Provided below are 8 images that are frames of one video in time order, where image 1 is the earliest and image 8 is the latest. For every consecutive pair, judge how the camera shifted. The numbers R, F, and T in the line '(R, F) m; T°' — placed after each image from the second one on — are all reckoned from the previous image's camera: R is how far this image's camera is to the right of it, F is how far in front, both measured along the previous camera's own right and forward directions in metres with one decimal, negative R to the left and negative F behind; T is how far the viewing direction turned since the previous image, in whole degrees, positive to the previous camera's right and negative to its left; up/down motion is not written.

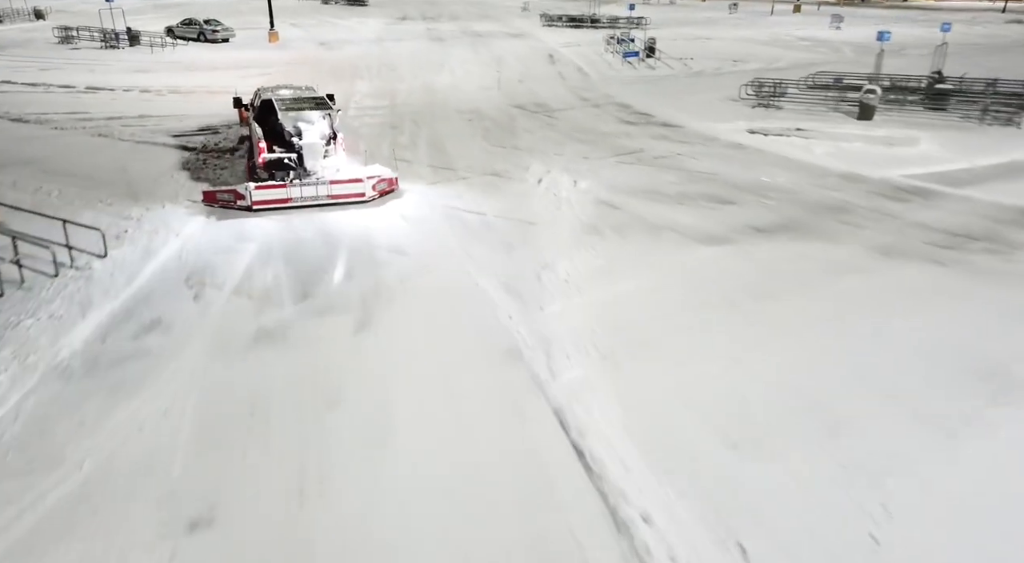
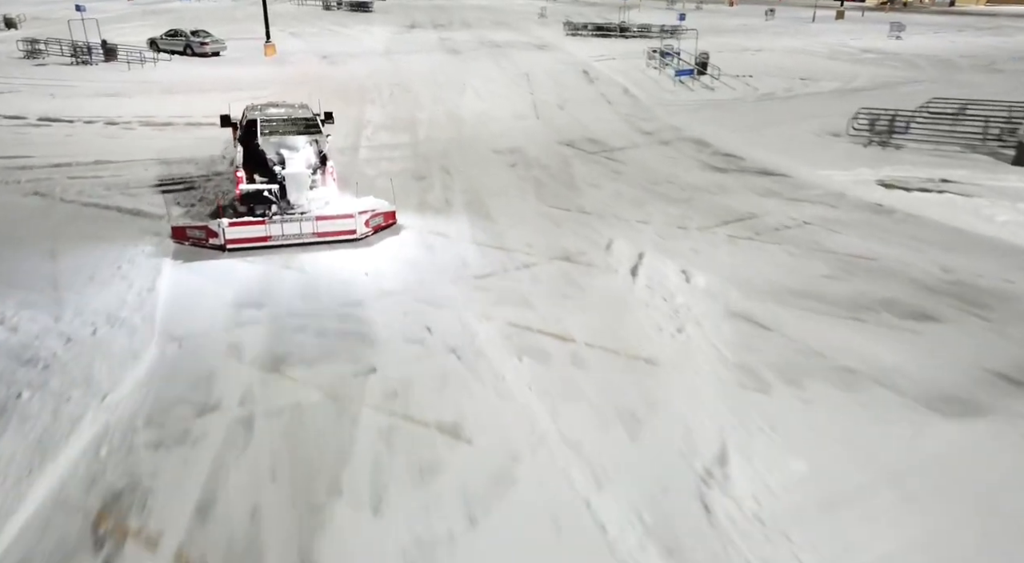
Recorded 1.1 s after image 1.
(-1.3, +4.4) m; 0°
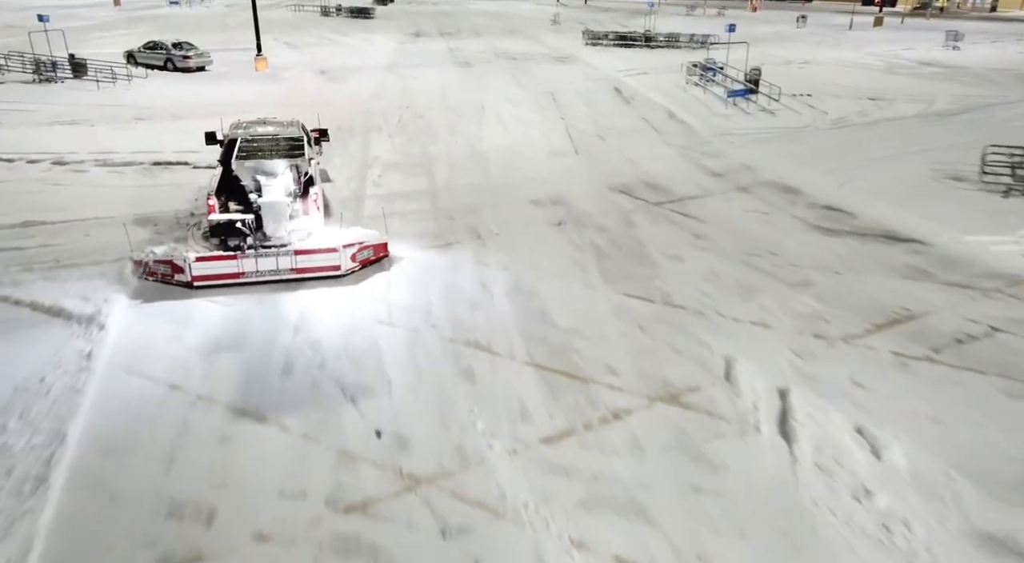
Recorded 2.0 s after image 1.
(-0.9, +3.7) m; 0°
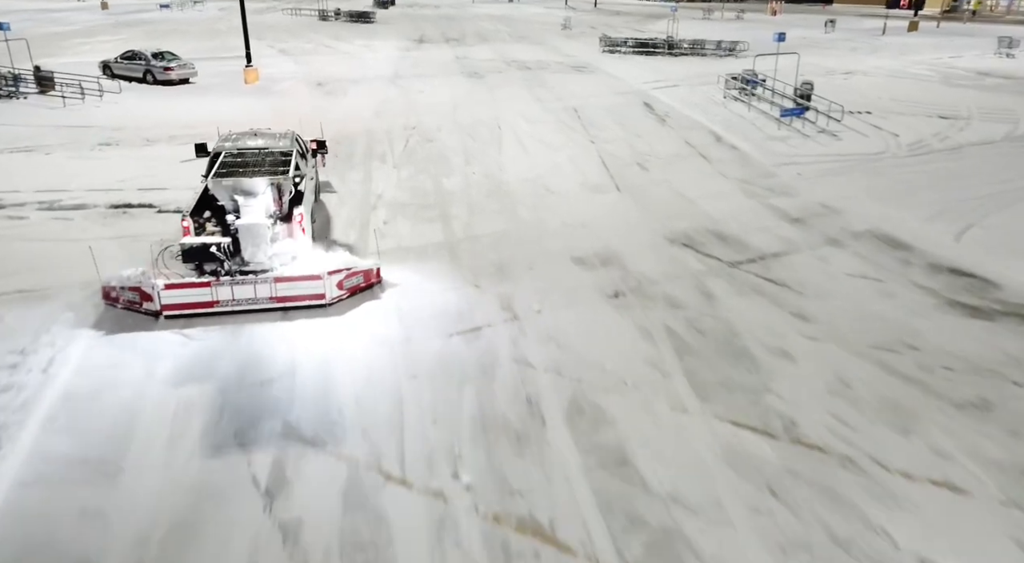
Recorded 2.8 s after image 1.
(-0.7, +3.0) m; 0°
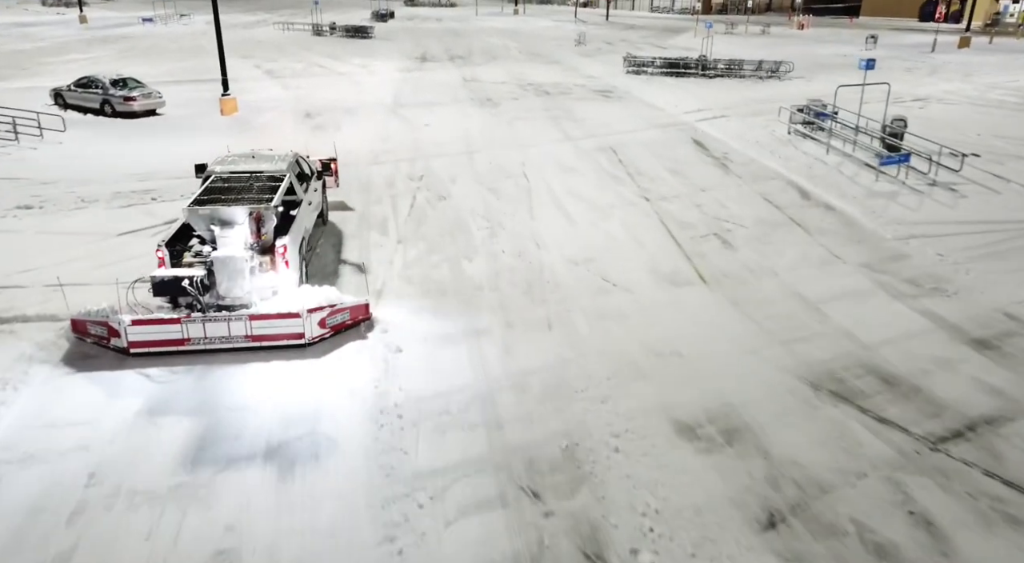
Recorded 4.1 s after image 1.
(-0.8, +4.2) m; 0°
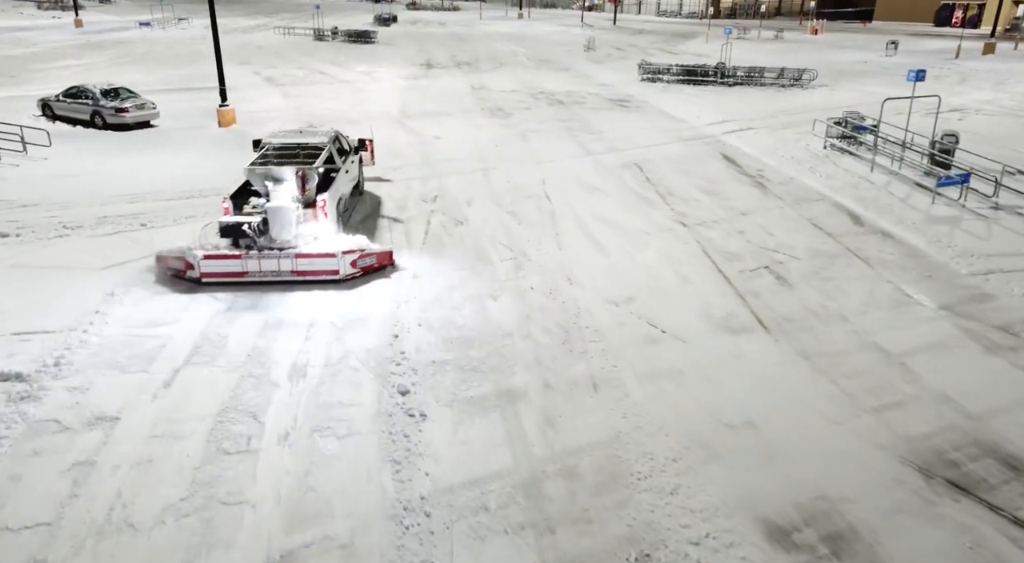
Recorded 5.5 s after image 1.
(-0.5, +1.4) m; 0°
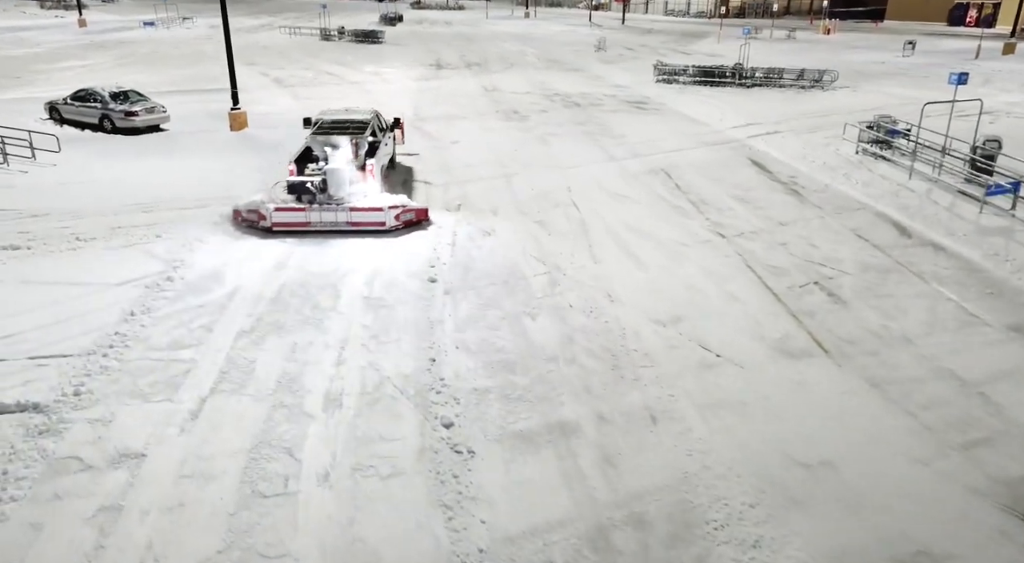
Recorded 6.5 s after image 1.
(-0.6, +0.6) m; 0°
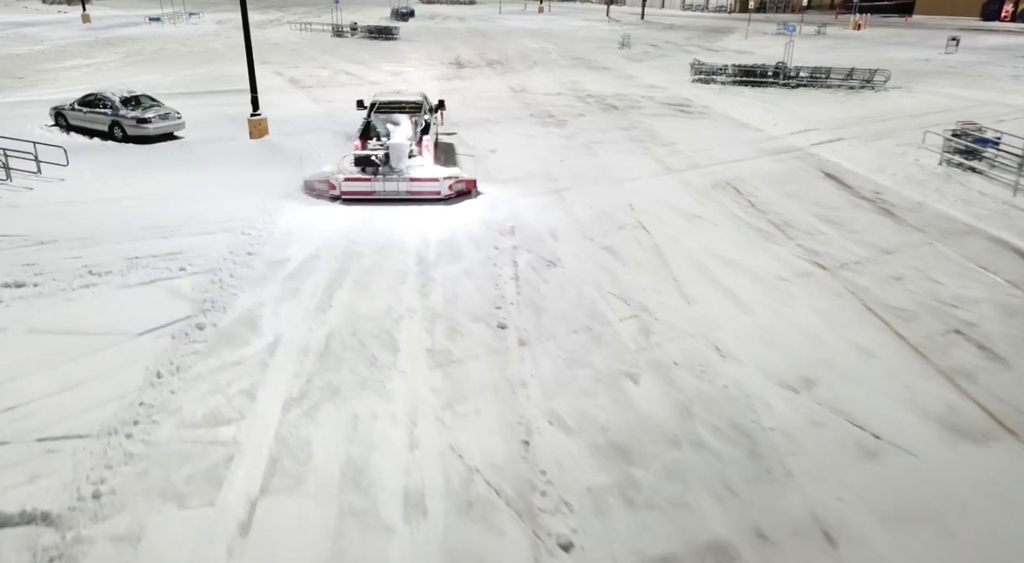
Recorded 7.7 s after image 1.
(-1.2, +1.7) m; 0°
